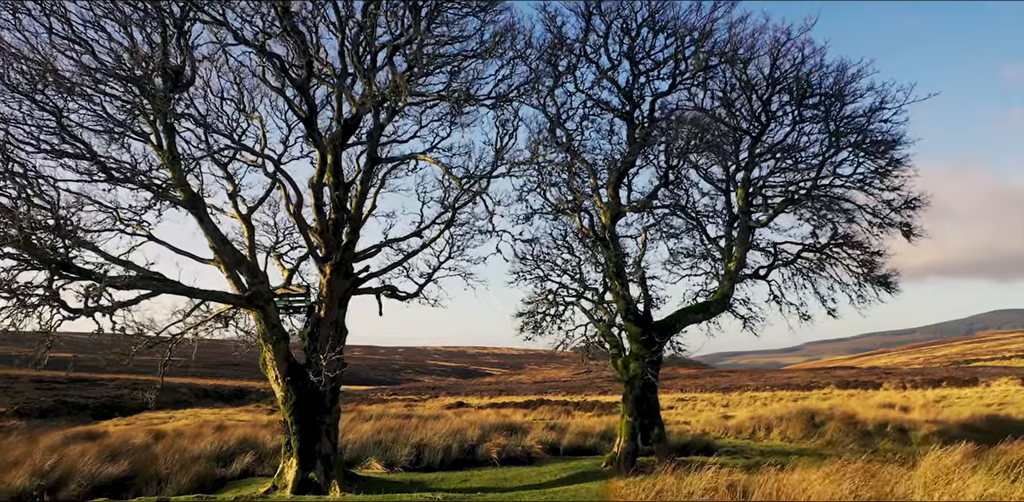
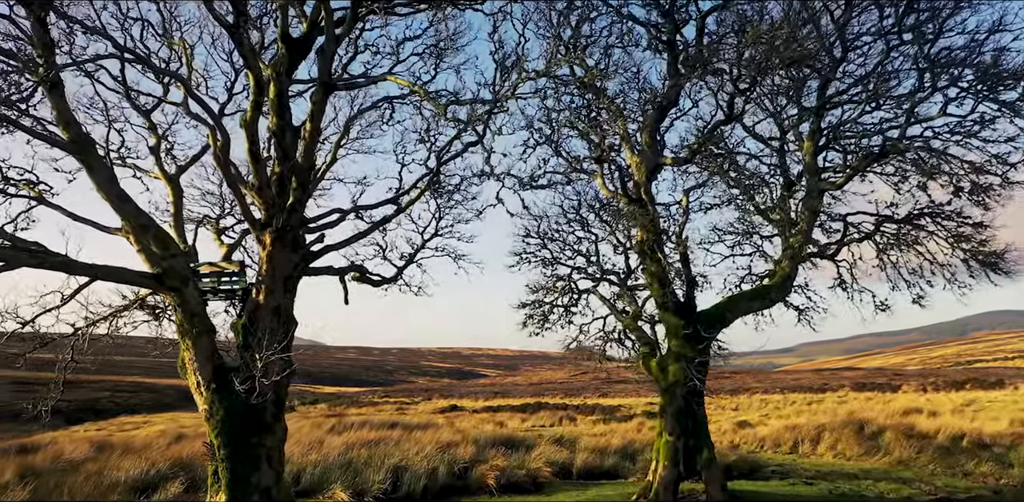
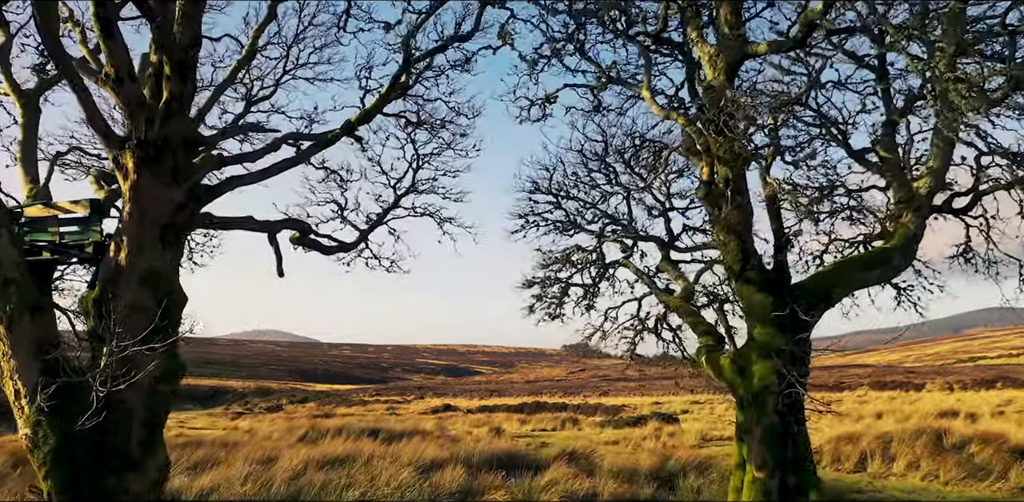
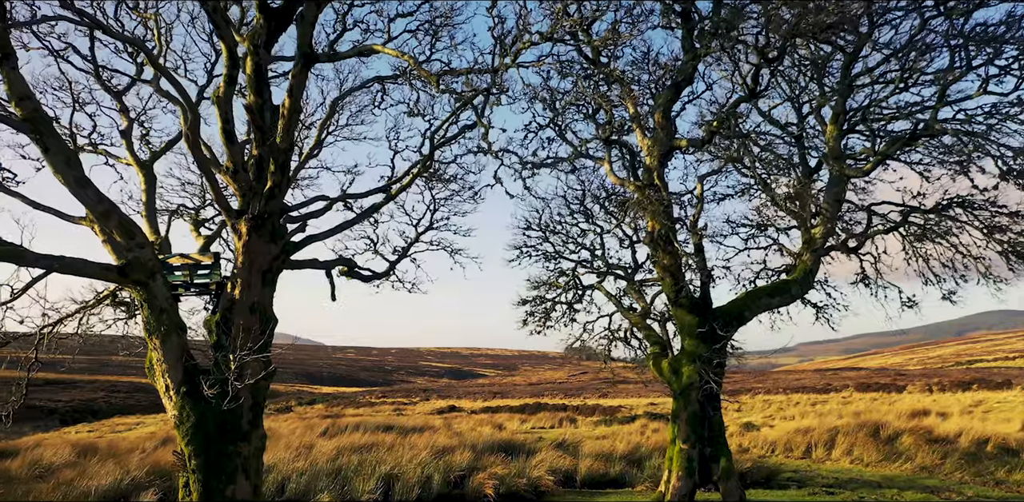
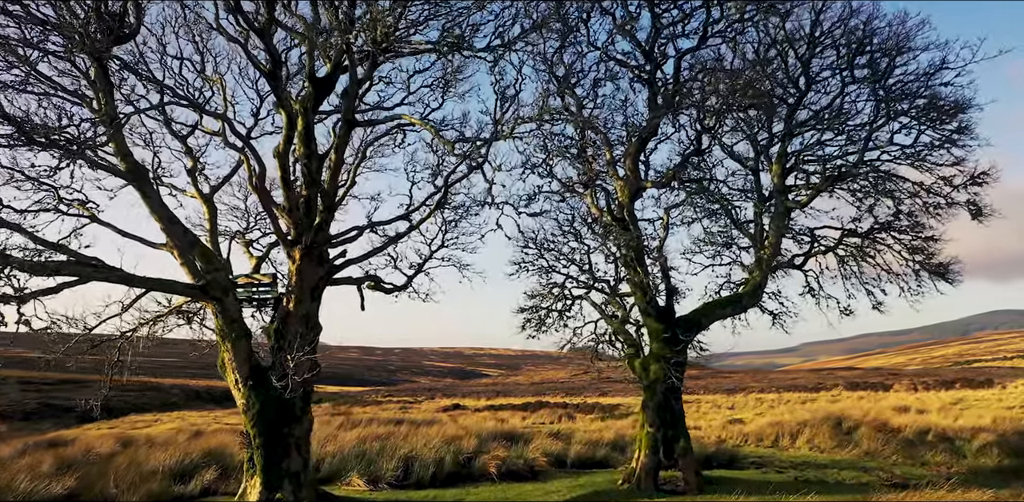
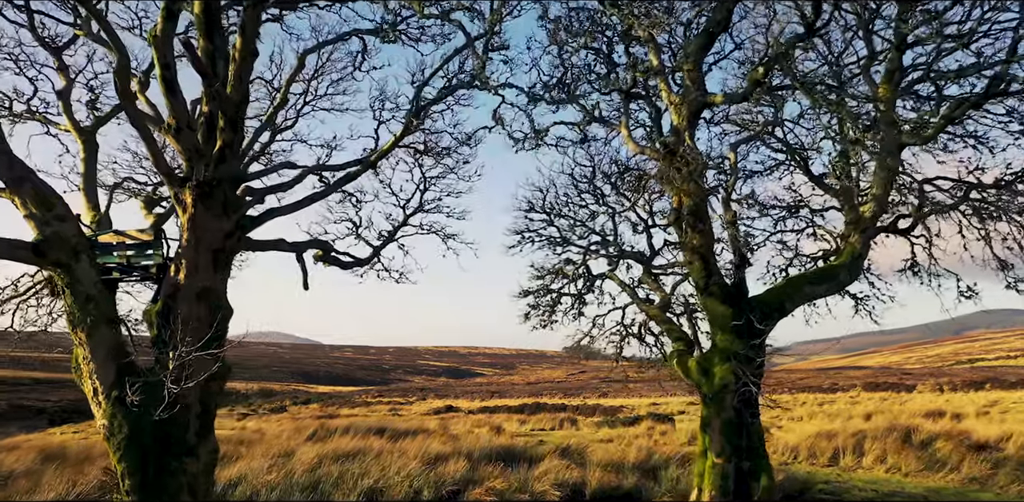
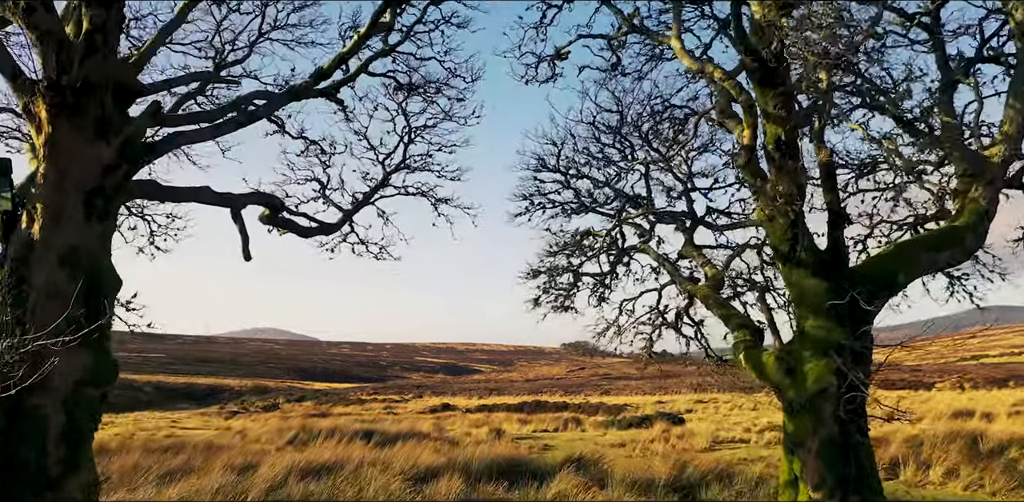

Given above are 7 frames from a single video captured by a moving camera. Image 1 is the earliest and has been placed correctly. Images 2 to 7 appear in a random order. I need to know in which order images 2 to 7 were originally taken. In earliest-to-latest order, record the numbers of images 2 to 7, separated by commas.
5, 2, 4, 6, 3, 7
